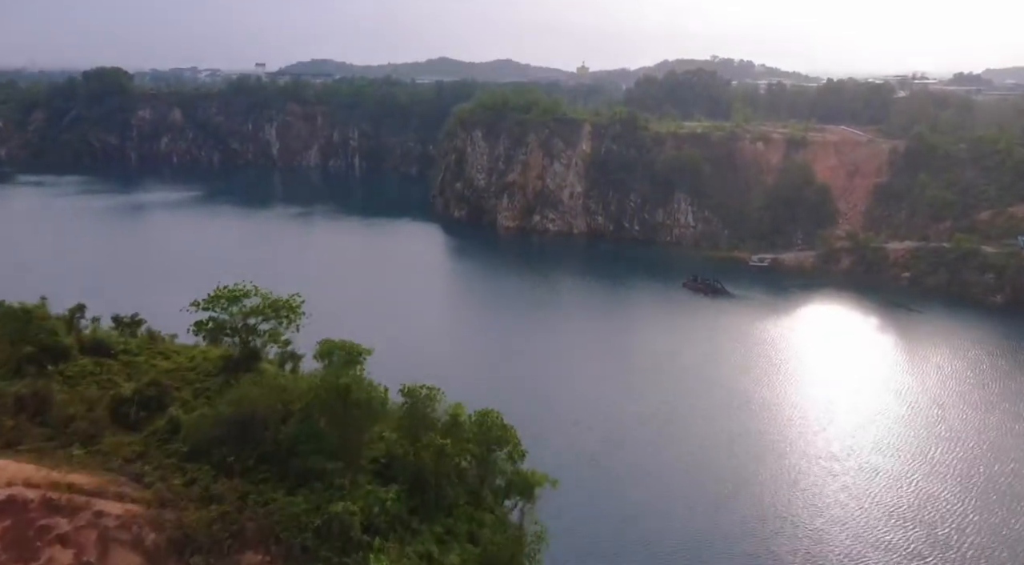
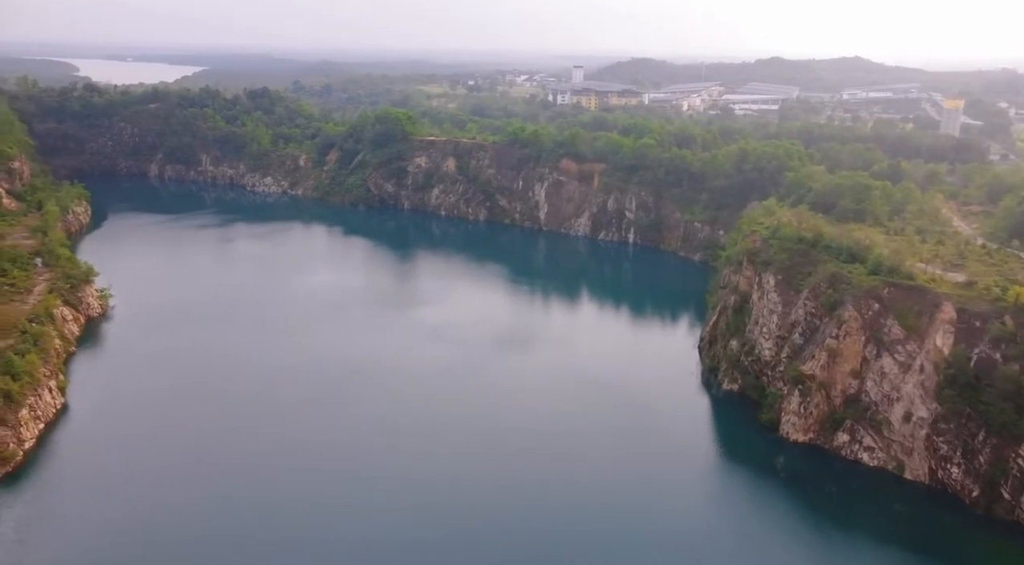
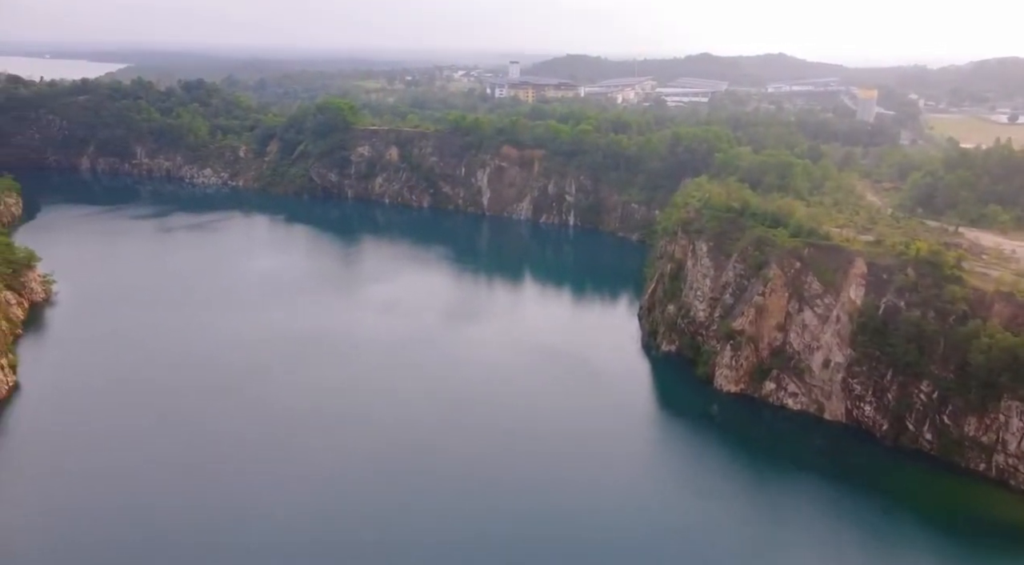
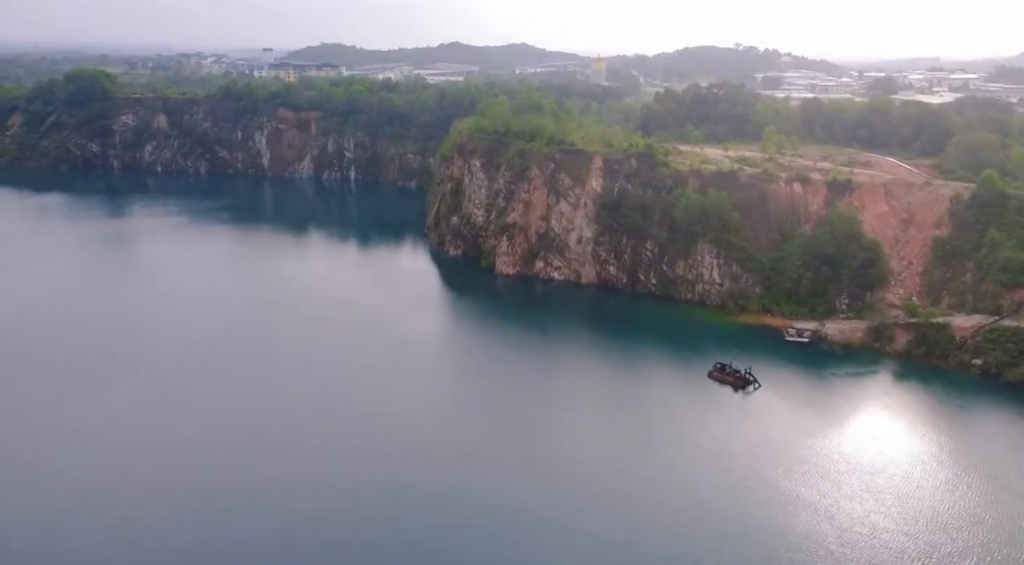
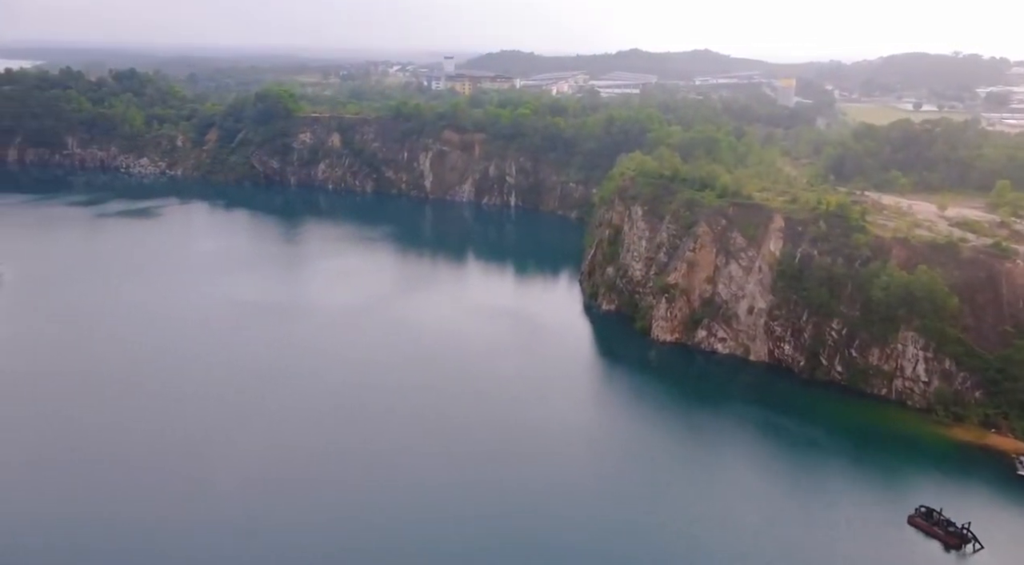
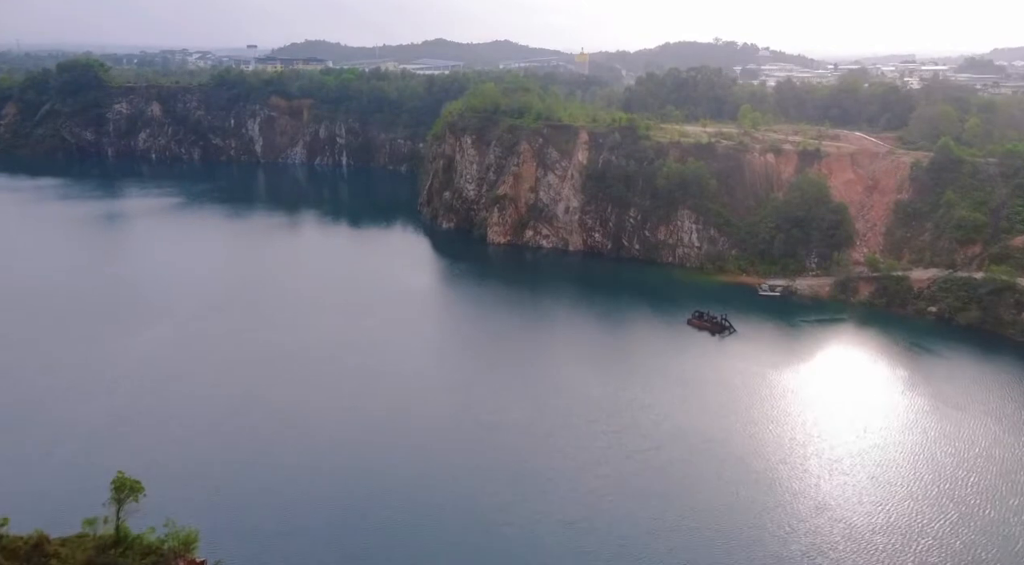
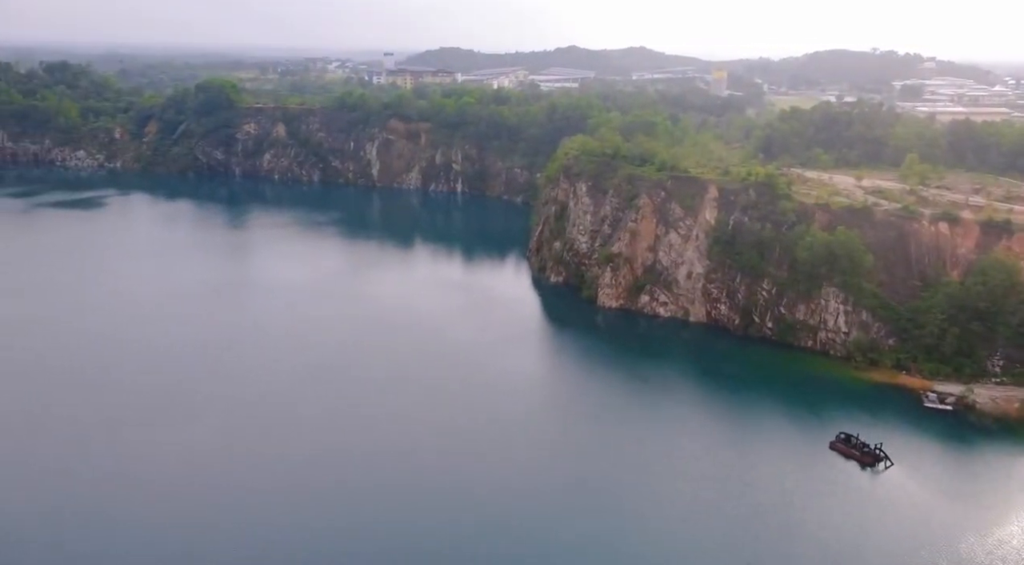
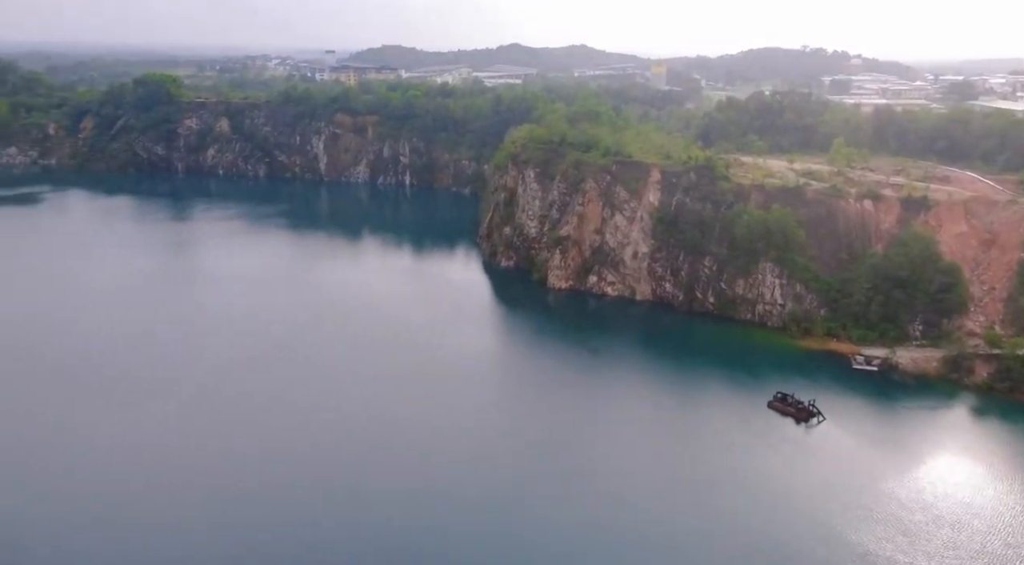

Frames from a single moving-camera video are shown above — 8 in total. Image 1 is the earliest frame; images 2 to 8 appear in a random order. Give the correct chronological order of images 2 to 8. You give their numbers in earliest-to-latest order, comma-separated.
6, 4, 8, 7, 5, 3, 2
